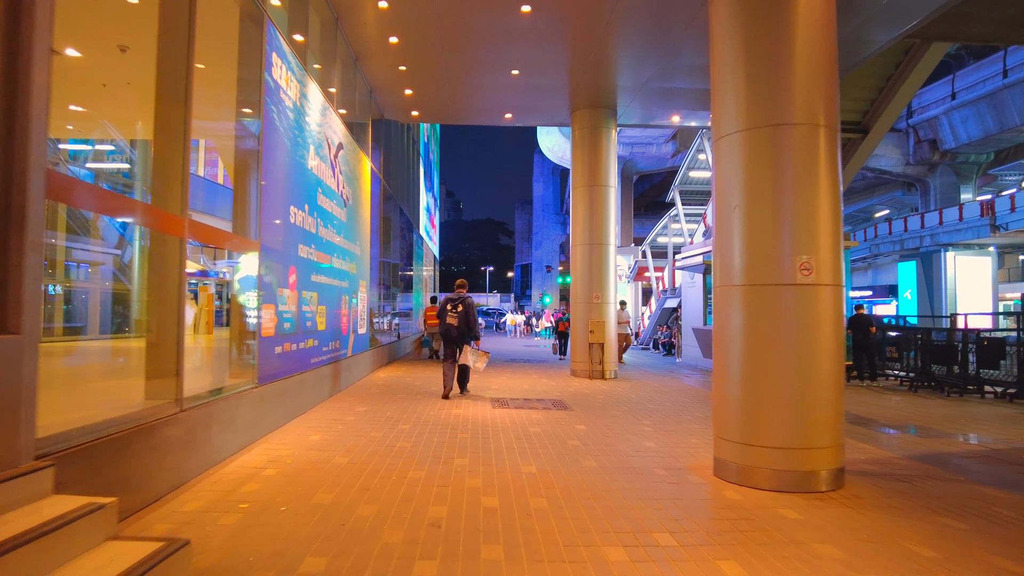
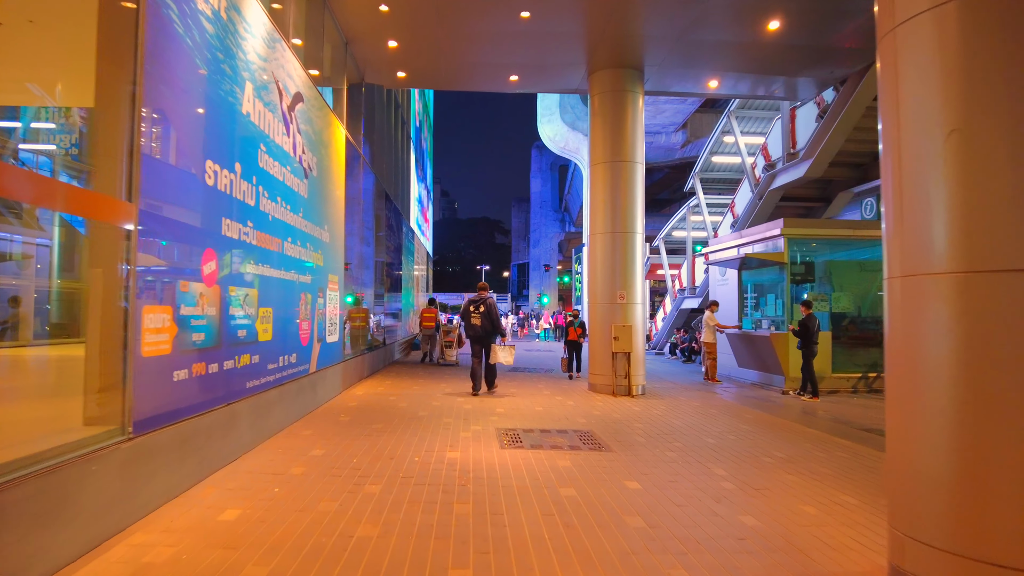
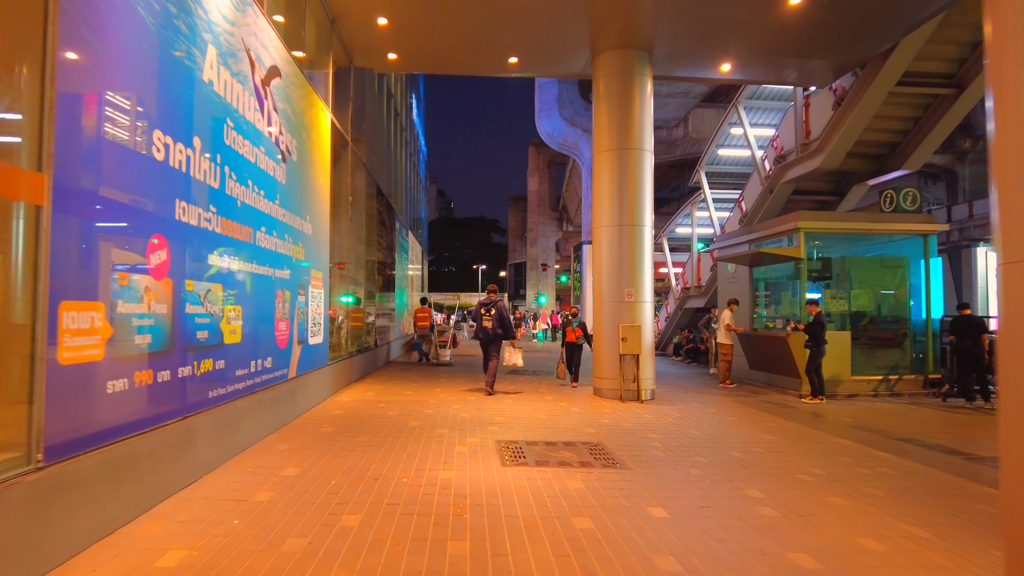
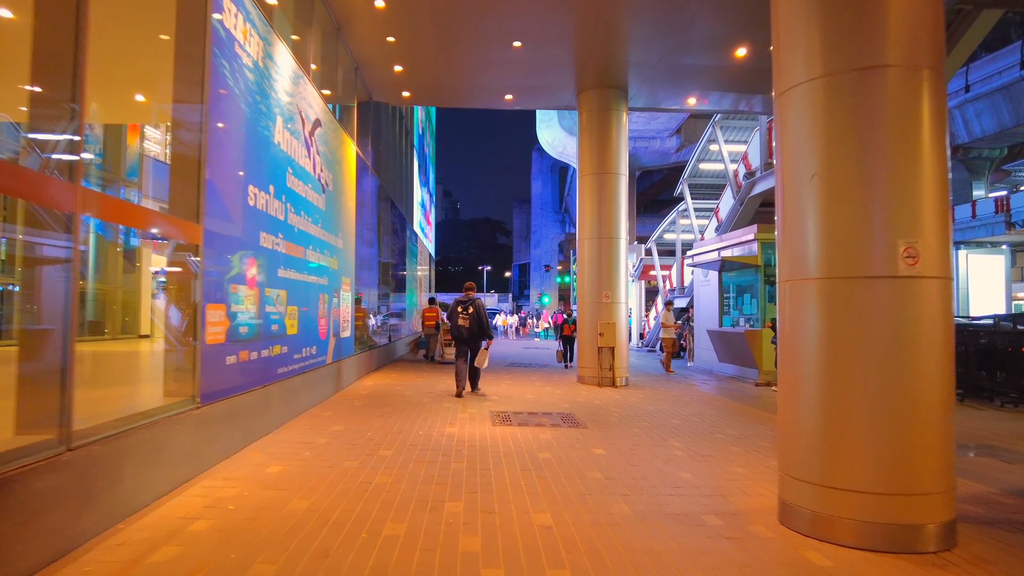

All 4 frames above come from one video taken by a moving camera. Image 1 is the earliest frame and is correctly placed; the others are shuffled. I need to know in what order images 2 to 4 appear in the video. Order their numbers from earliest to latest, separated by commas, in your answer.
4, 2, 3
